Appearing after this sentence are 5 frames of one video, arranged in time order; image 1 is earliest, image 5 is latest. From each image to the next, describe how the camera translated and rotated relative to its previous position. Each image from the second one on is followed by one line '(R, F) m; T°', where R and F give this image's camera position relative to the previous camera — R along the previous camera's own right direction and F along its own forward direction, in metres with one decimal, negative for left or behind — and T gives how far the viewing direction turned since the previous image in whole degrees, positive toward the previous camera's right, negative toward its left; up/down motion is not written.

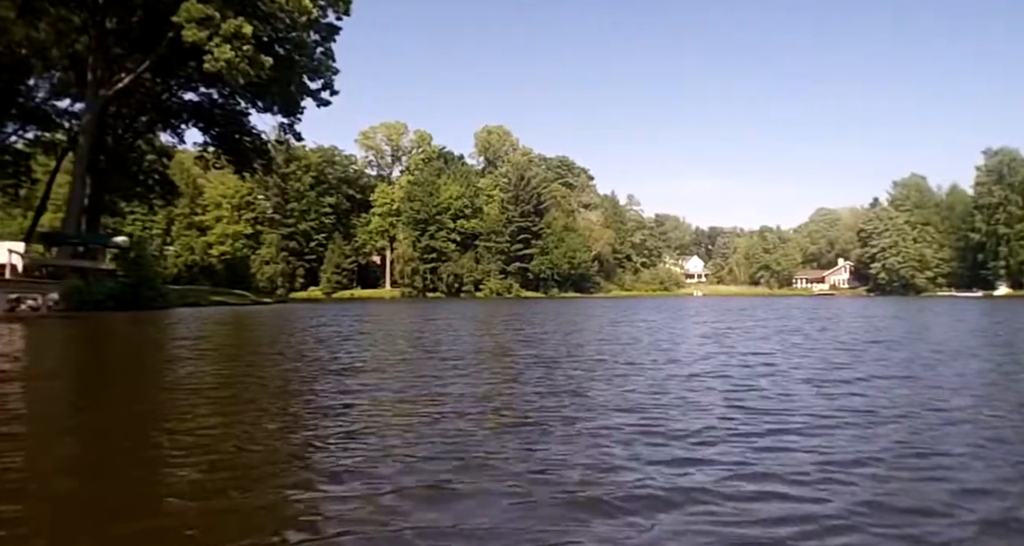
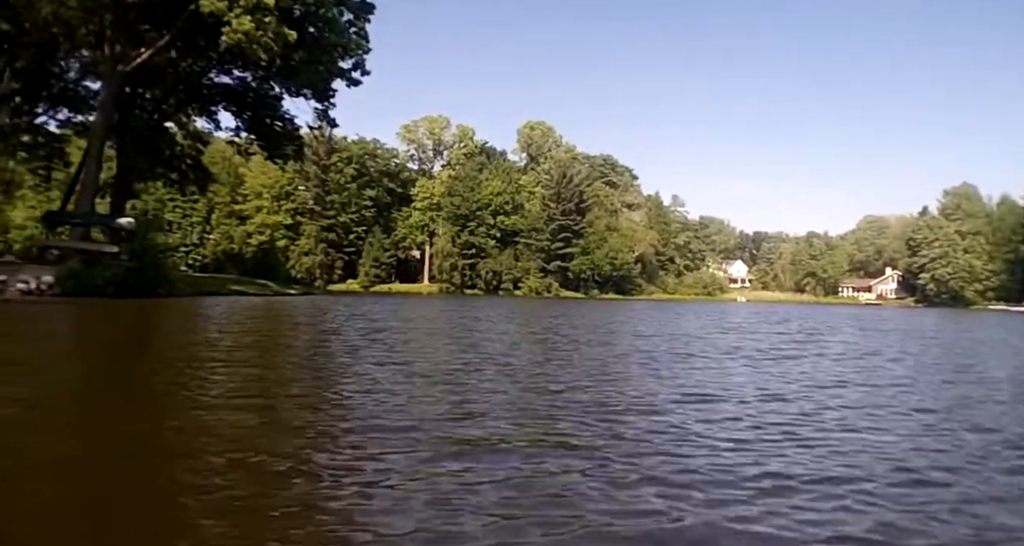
(0.0, +1.3) m; -3°
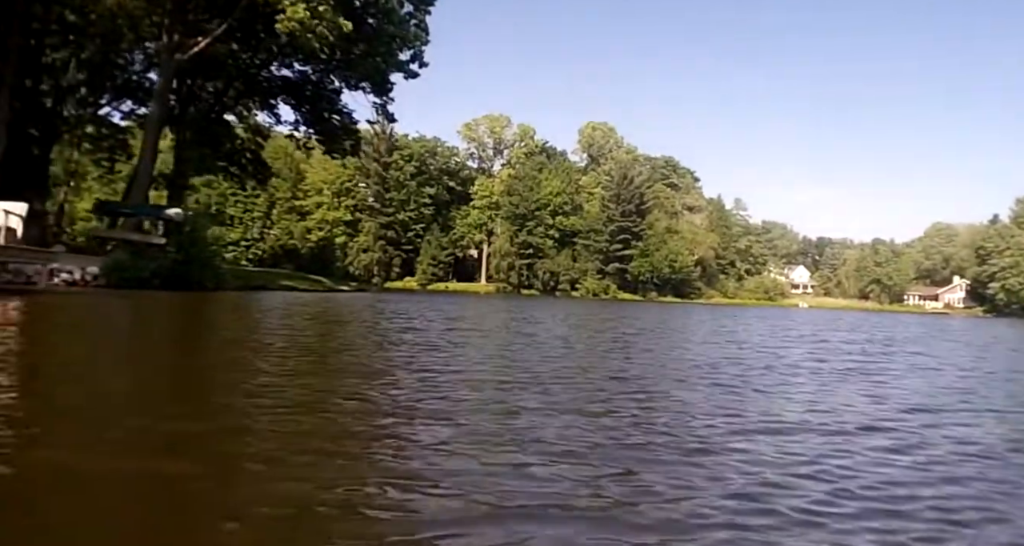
(-0.2, +0.9) m; -4°
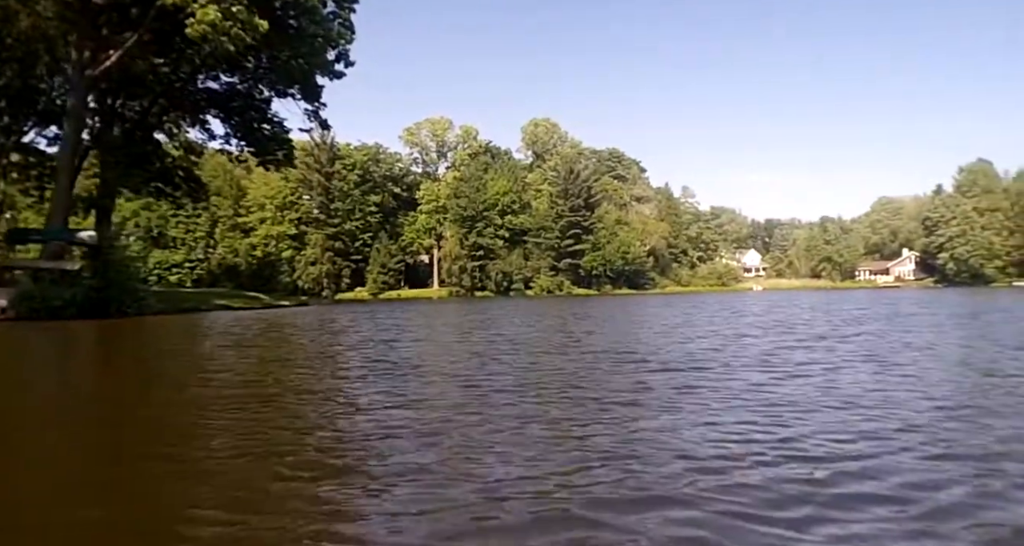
(+0.4, 0.0) m; +3°
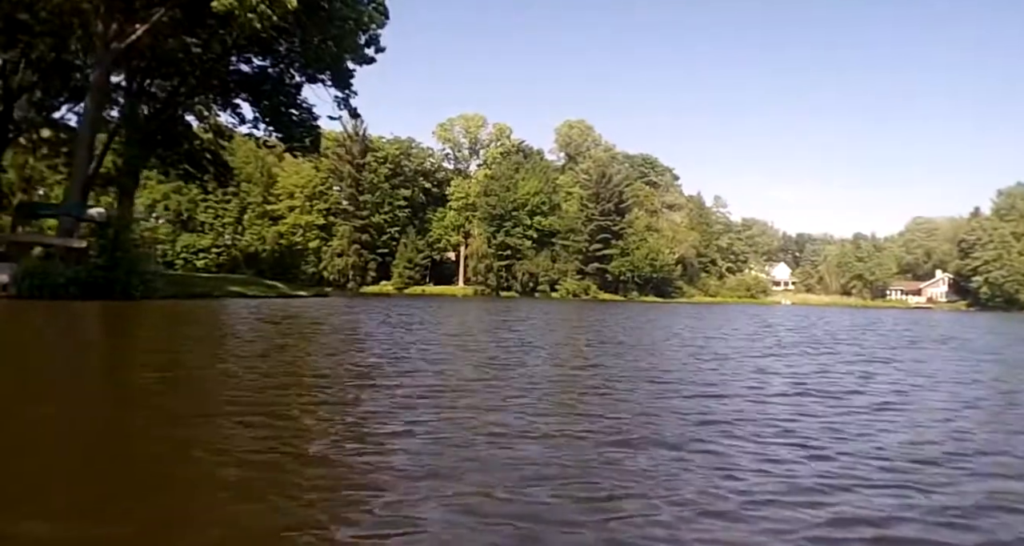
(0.0, +0.7) m; -2°
